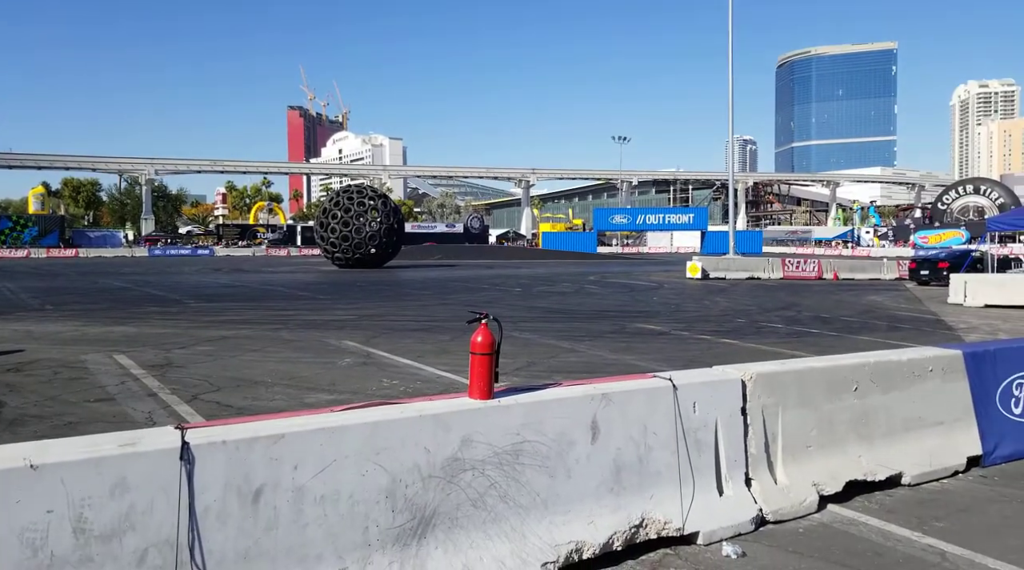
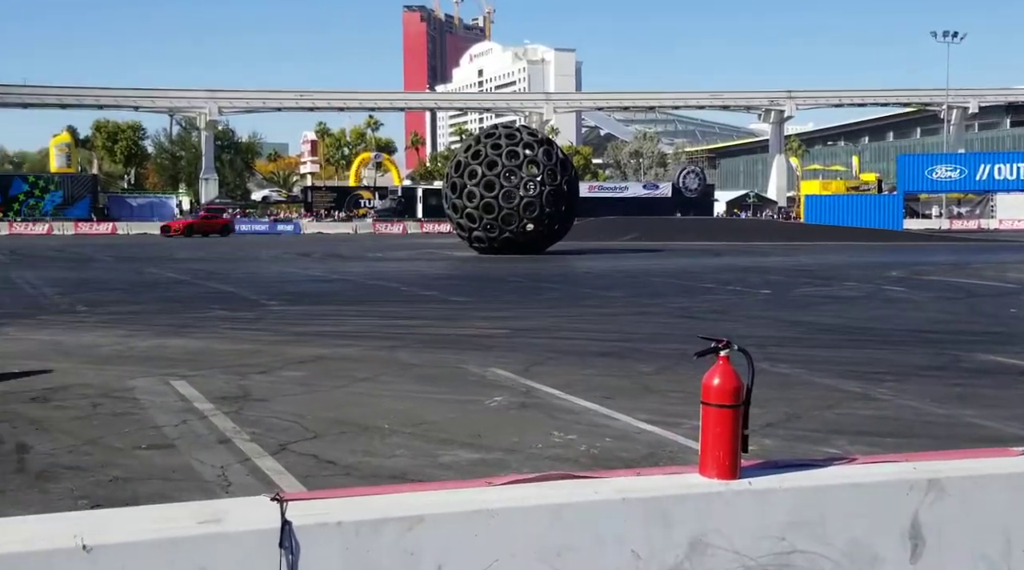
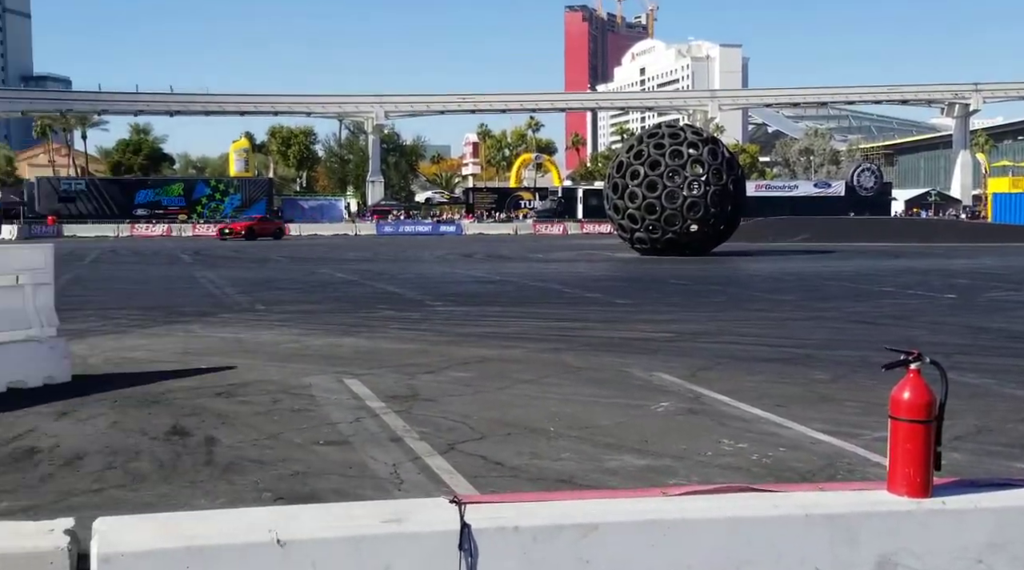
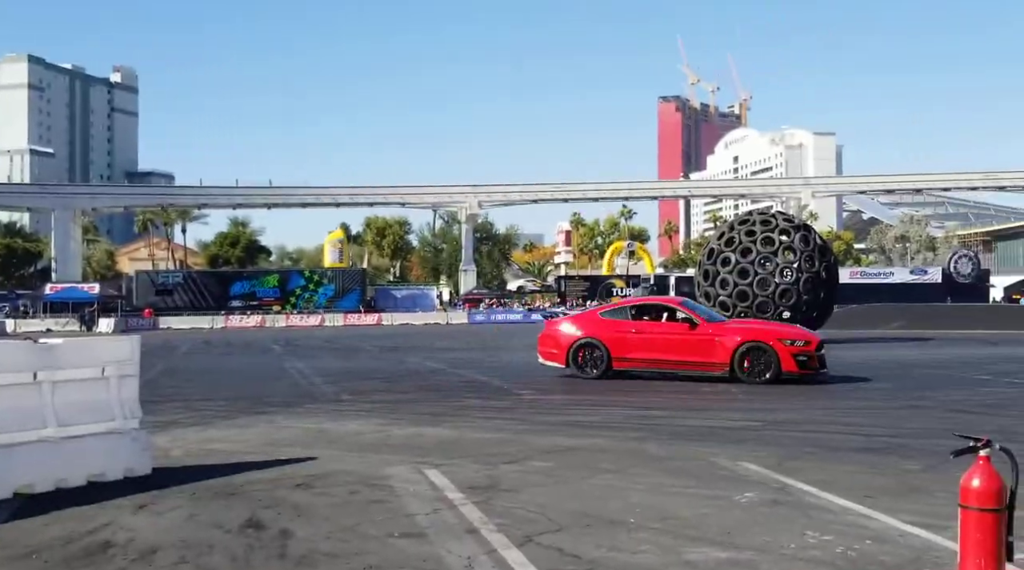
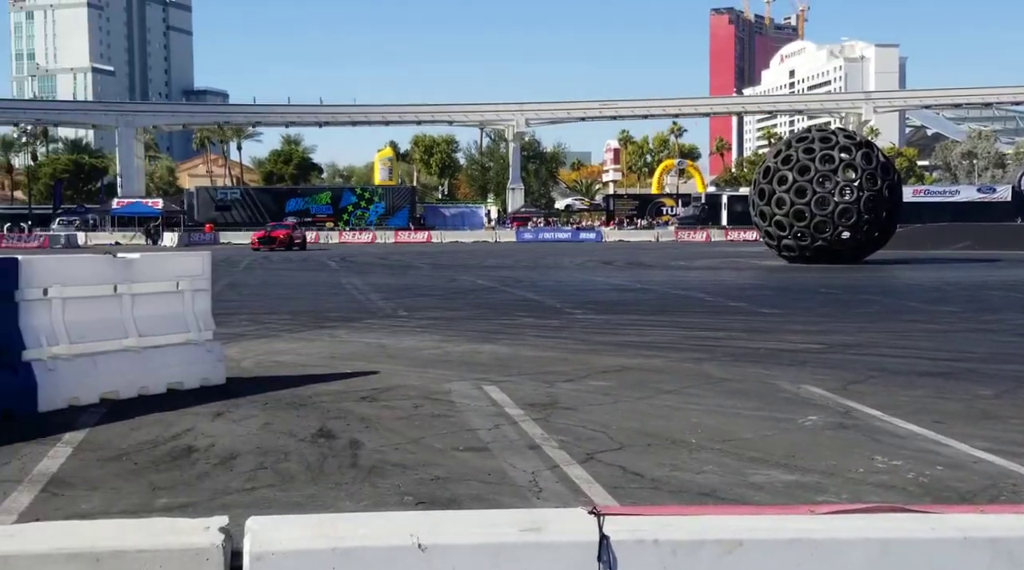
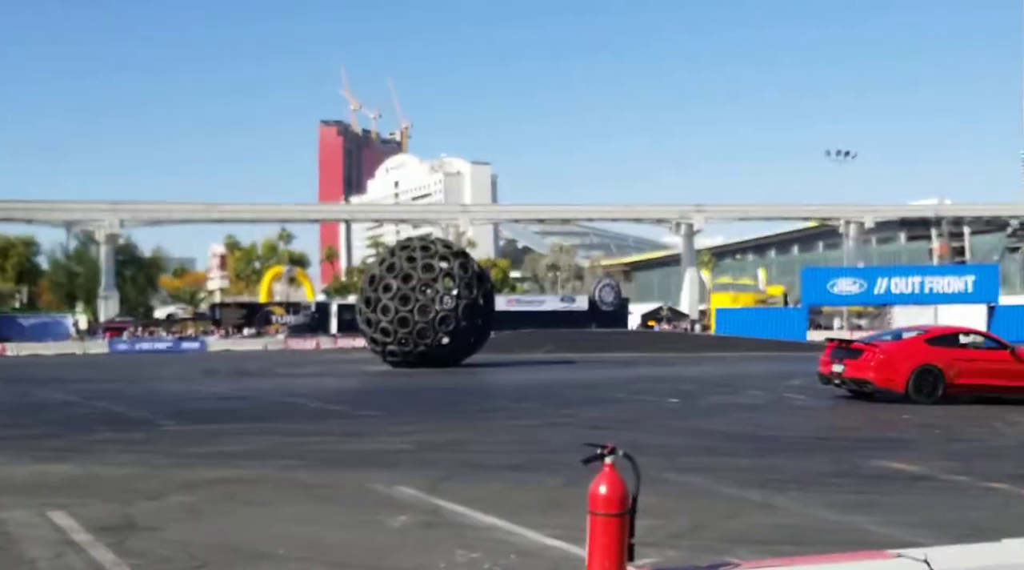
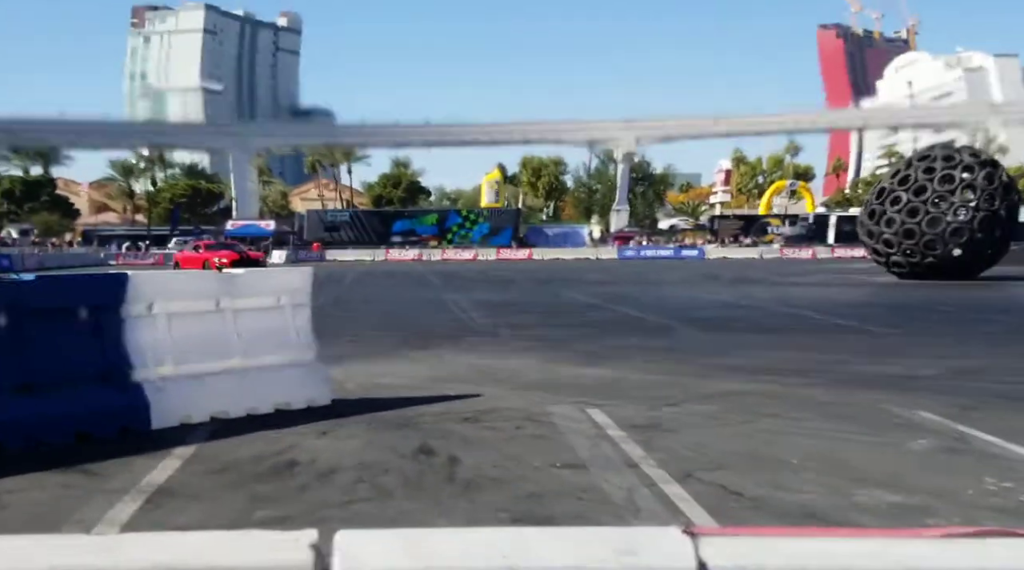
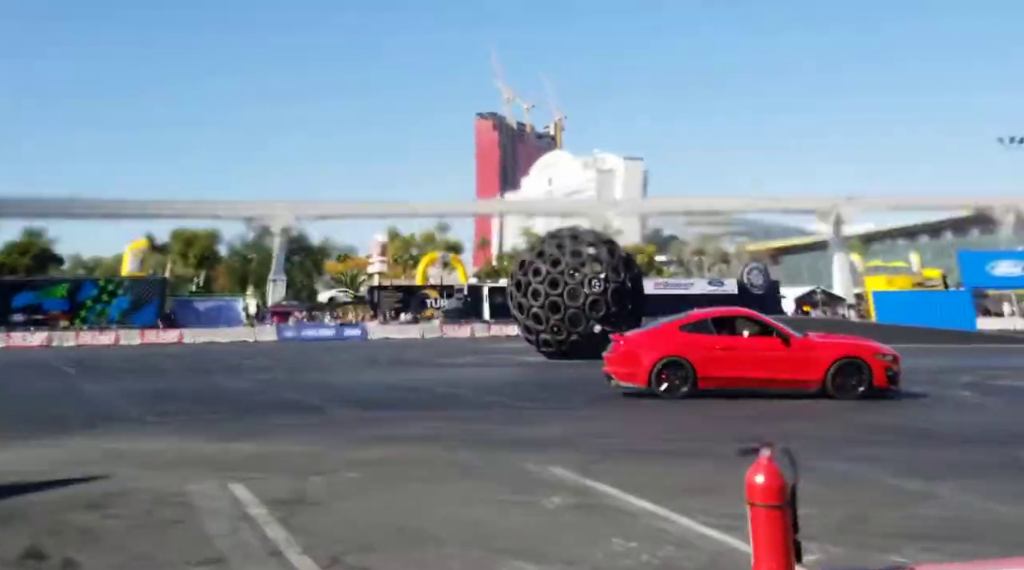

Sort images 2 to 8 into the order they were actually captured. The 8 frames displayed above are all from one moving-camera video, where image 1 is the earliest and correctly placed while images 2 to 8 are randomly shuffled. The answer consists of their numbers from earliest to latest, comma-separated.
2, 3, 5, 7, 4, 8, 6
